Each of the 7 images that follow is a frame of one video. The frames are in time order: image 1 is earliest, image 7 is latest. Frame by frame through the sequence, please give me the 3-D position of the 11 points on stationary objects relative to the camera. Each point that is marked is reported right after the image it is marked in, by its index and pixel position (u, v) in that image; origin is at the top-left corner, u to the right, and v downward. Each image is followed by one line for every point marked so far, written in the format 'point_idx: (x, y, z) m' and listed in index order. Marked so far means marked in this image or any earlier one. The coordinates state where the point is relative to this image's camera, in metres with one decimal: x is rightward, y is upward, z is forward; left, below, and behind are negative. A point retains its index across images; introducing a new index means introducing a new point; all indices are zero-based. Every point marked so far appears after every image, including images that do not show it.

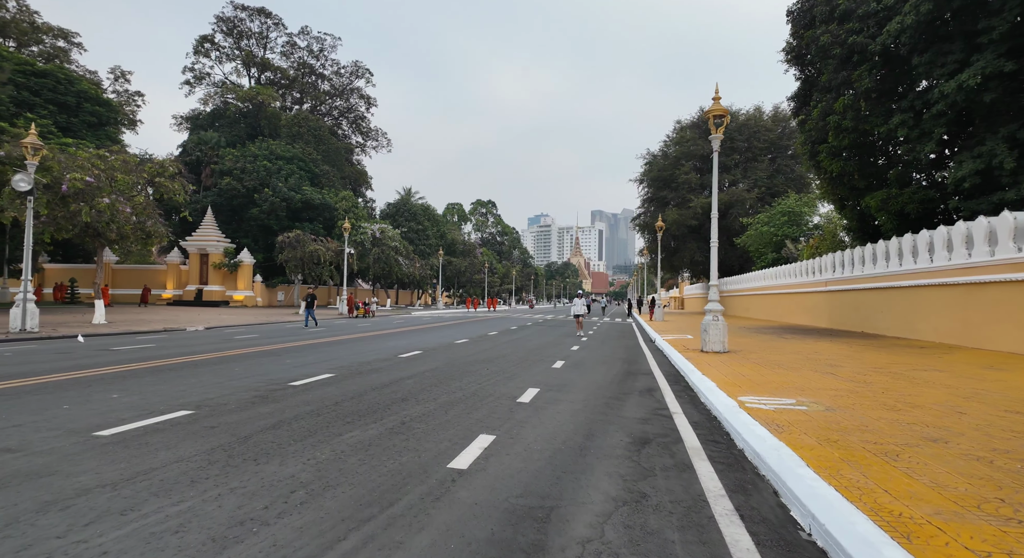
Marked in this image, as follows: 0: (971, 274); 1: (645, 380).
0: (+10.8, +0.1, +12.2) m
1: (+2.1, -1.6, +8.0) m
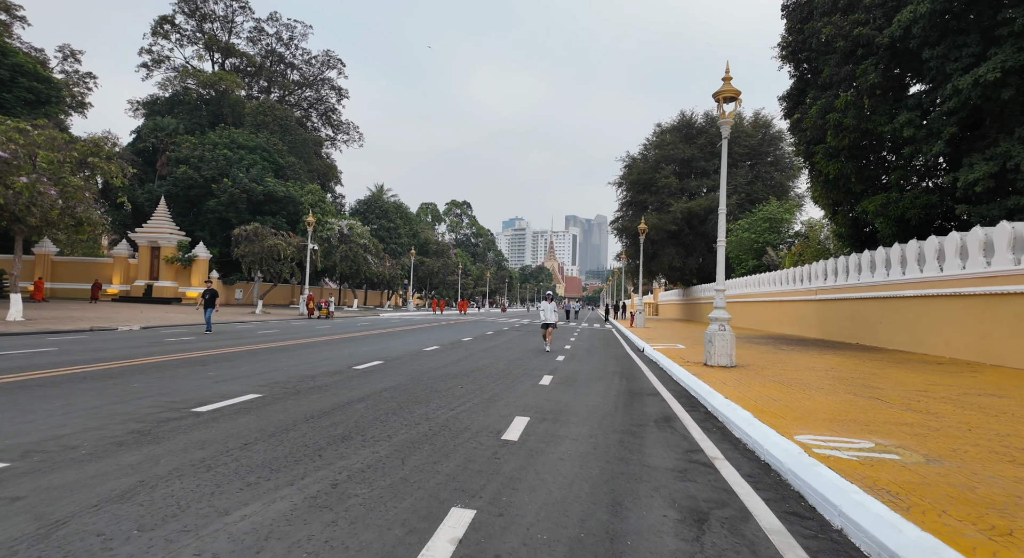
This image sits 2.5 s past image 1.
0: (+10.4, -0.1, +11.2) m
1: (+1.8, -1.6, +6.5) m
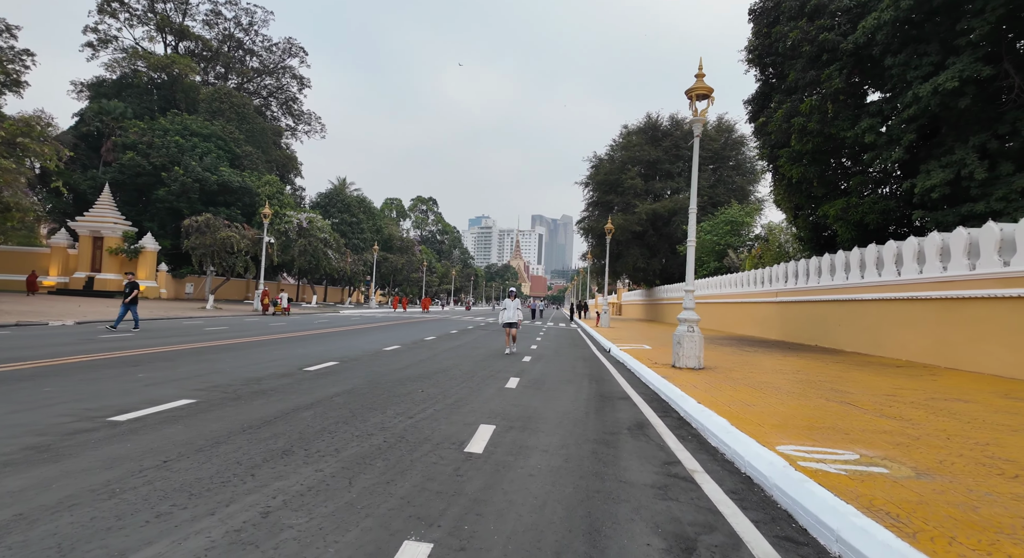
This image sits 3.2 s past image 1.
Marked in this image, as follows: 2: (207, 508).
0: (+9.6, -0.2, +11.5) m
1: (+1.4, -1.6, +6.2) m
2: (-1.6, -1.2, +2.7) m
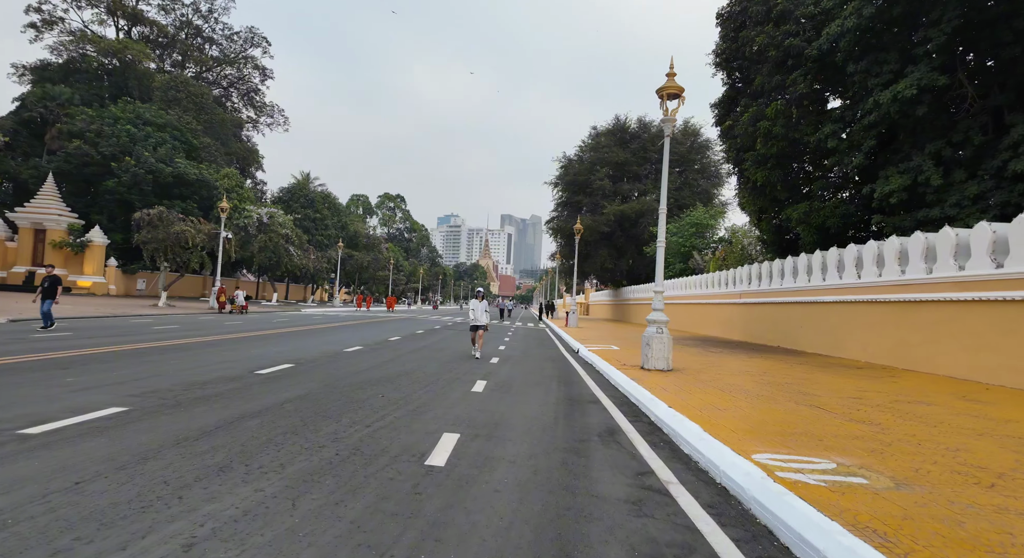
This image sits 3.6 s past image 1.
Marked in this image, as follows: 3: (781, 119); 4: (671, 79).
0: (+8.9, -0.3, +11.7) m
1: (+1.0, -1.6, +6.0) m
2: (-1.8, -1.2, +2.3) m
3: (+8.3, +4.9, +15.9) m
4: (+3.0, +3.8, +9.7) m
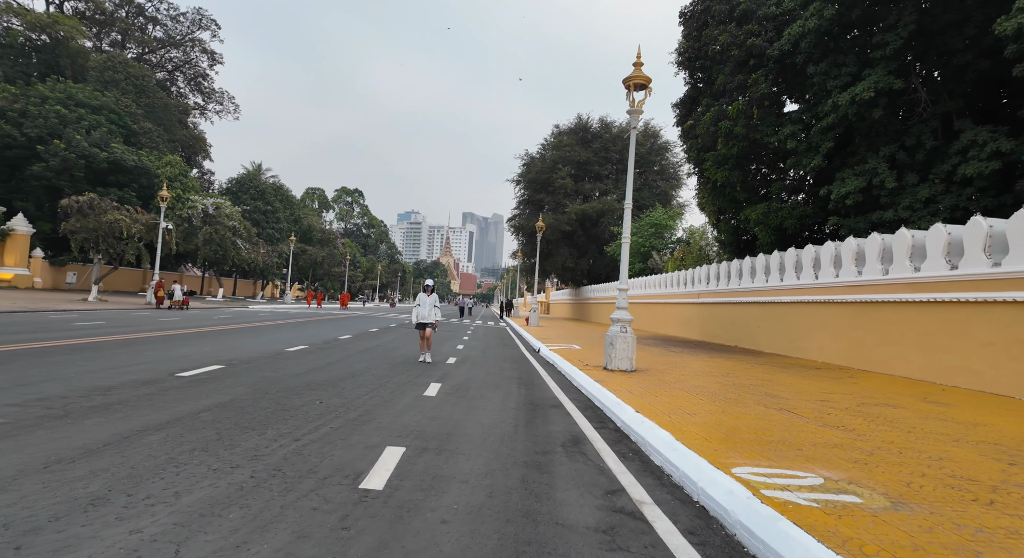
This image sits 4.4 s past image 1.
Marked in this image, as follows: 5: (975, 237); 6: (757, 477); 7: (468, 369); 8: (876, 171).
0: (+8.0, -0.3, +11.9) m
1: (+0.5, -1.5, +5.5) m
2: (-2.0, -1.1, +1.7) m
3: (+7.1, +4.9, +15.9) m
4: (+2.3, +3.8, +9.4) m
5: (+8.3, +0.8, +9.3) m
6: (+1.7, -1.3, +3.5) m
7: (-0.8, -1.6, +9.2) m
8: (+9.4, +2.8, +13.4) m
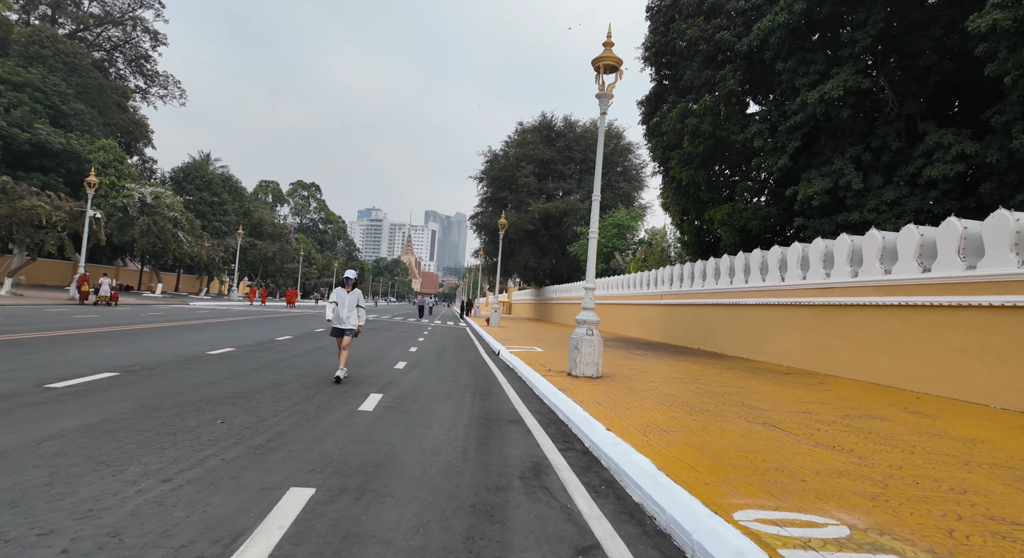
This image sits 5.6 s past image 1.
0: (+7.1, -0.3, +11.5) m
1: (+0.1, -1.5, +4.7) m
2: (-2.1, -1.0, +0.7) m
3: (+5.9, +4.9, +15.5) m
4: (+1.6, +3.8, +8.6) m
5: (+7.6, +0.7, +9.0) m
6: (+1.4, -1.3, +2.7) m
7: (-1.5, -1.5, +8.3) m
8: (+8.4, +2.7, +13.2) m
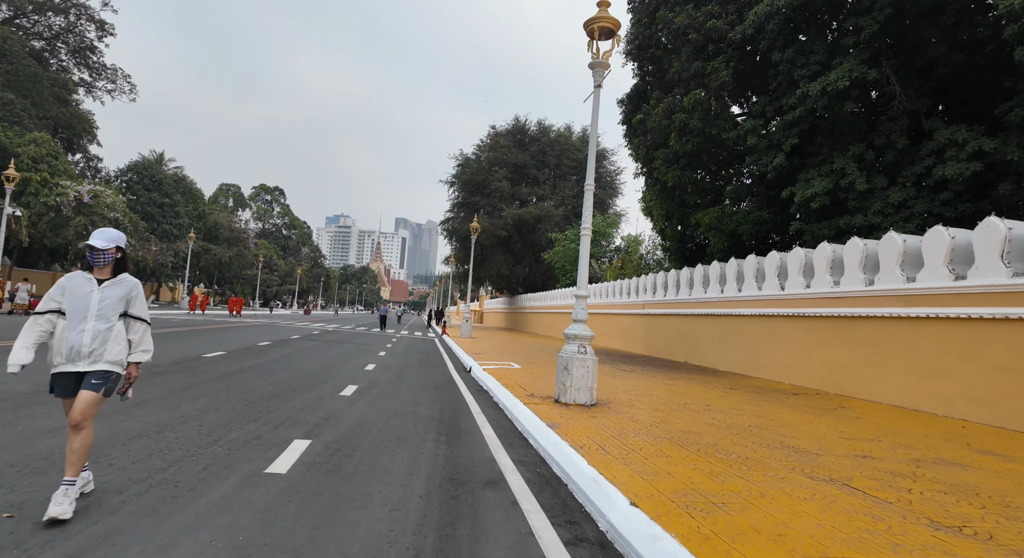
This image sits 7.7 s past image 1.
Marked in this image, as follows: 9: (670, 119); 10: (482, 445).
0: (+6.5, -0.5, +10.4) m
1: (-0.1, -1.5, +3.1) m
2: (-2.0, -1.0, -1.0) m
3: (+5.2, +4.7, +14.4) m
4: (+1.3, +3.7, +7.2) m
5: (+7.2, +0.6, +7.9) m
6: (+1.3, -1.3, +1.3) m
7: (-1.8, -1.6, +6.6) m
8: (+7.8, +2.5, +12.1) m
9: (+4.8, +4.8, +15.6) m
10: (-0.3, -1.6, +5.0) m
